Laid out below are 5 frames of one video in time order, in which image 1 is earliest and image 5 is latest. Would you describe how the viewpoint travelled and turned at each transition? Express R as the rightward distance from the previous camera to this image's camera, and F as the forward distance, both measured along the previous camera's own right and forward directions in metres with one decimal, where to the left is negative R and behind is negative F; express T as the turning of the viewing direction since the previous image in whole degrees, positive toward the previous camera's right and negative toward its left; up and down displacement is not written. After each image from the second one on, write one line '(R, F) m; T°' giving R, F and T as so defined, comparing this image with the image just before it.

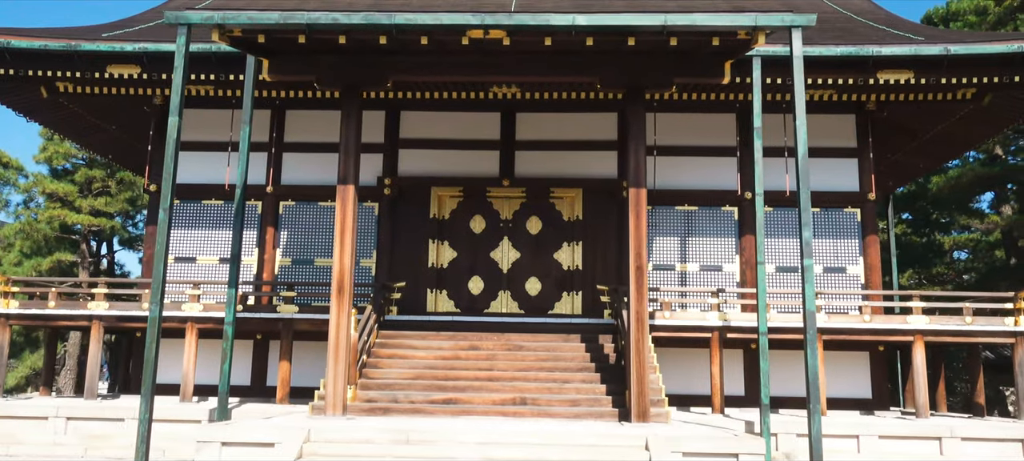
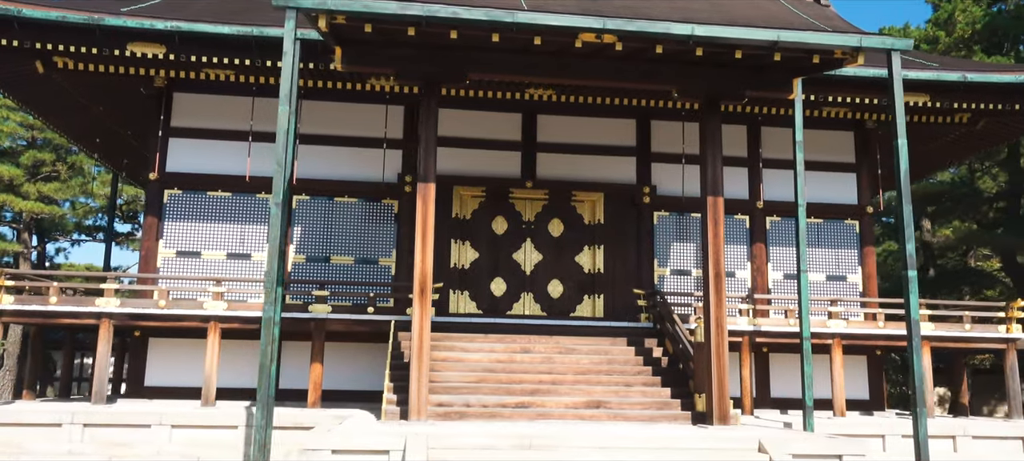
(-2.0, +0.2) m; +8°
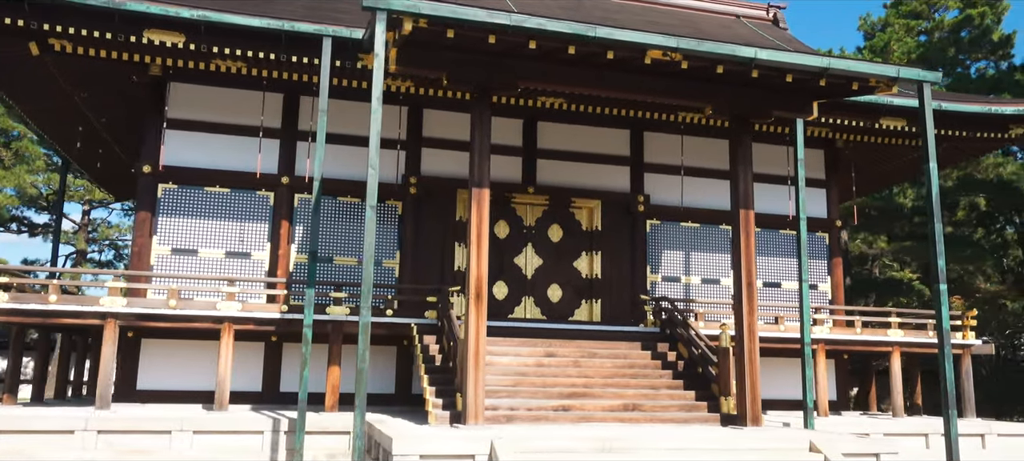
(-1.6, 0.0) m; +8°
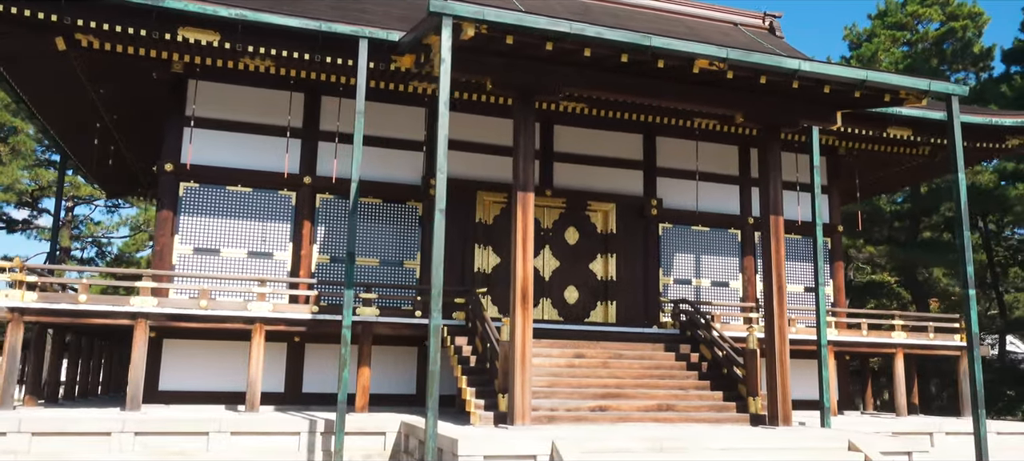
(-0.9, -0.1) m; +3°
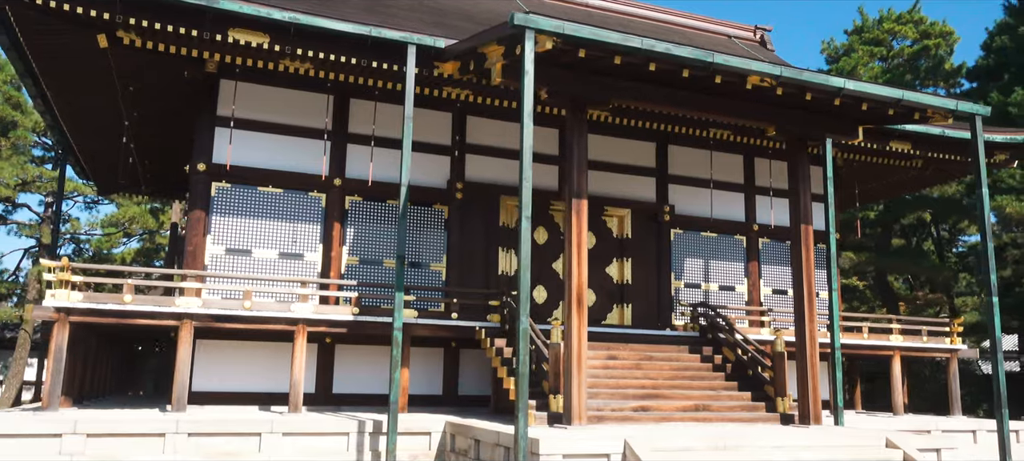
(-1.1, -0.2) m; +4°
